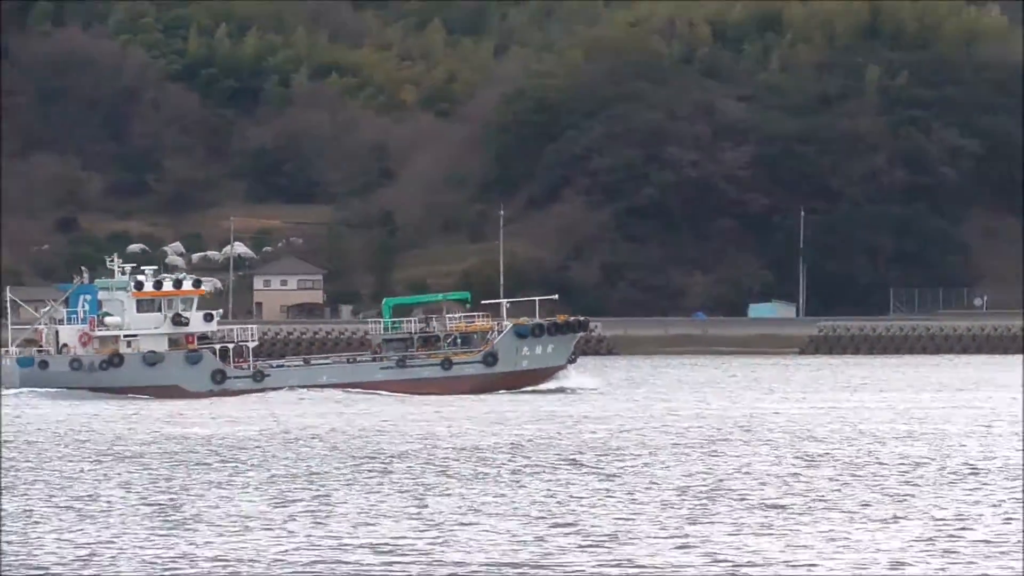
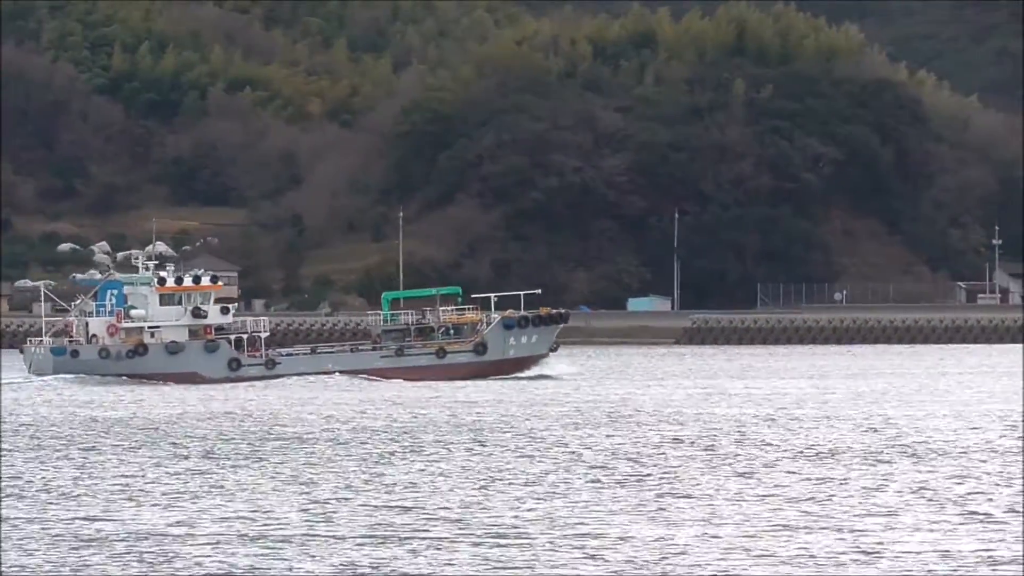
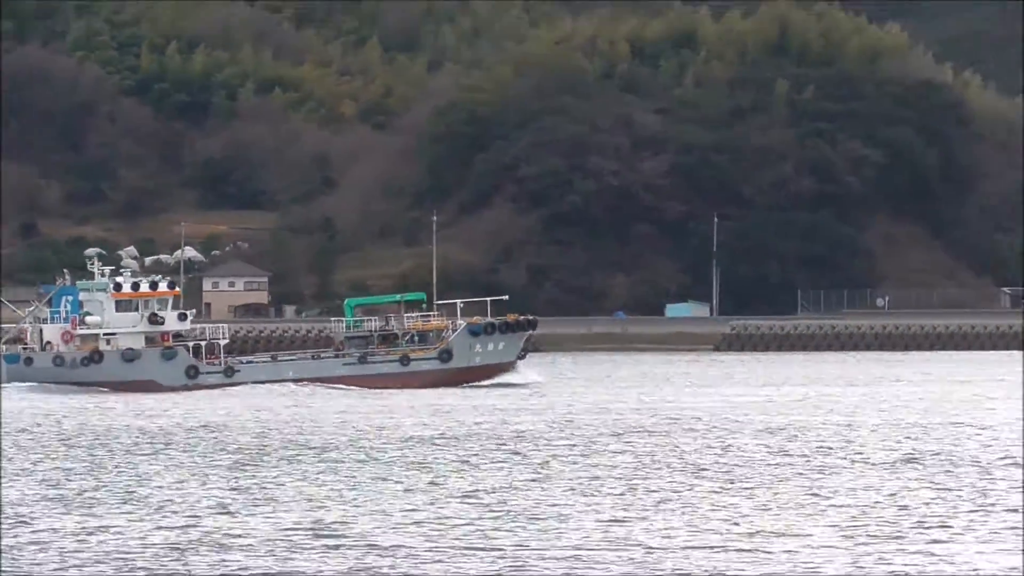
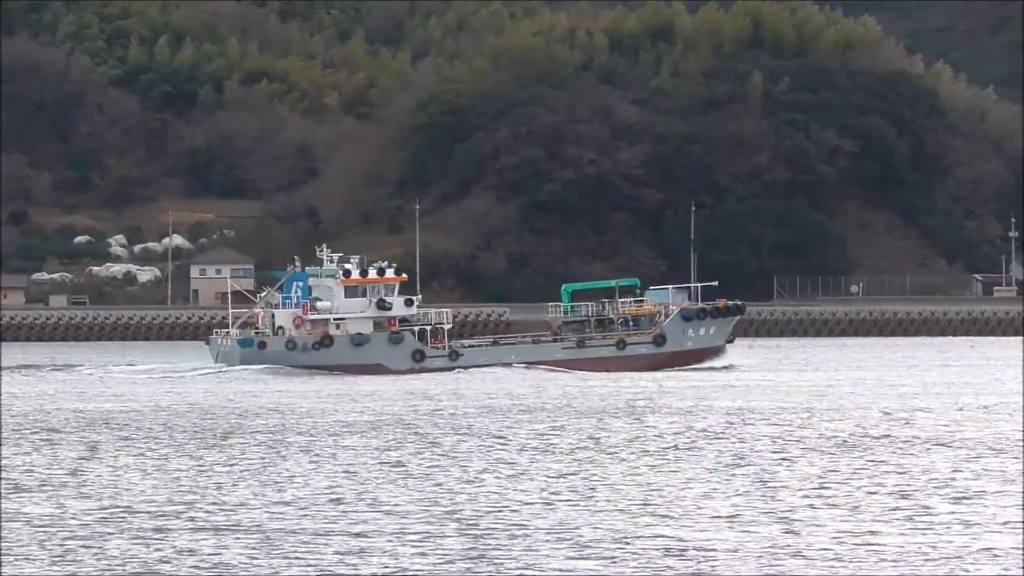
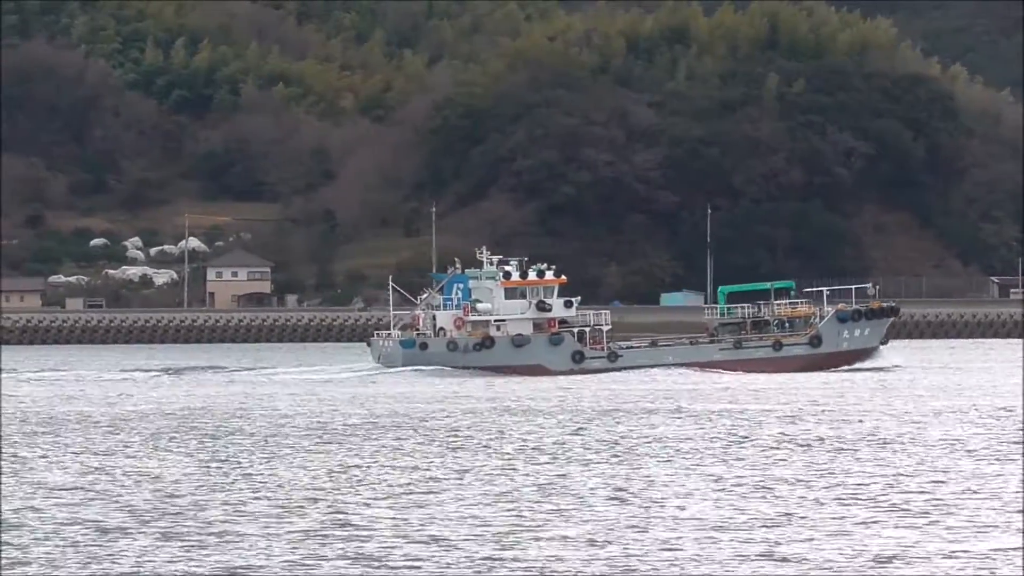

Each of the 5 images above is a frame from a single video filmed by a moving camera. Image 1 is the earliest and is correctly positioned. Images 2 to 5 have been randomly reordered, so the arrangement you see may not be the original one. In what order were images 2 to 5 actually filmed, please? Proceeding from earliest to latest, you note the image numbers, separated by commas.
3, 2, 4, 5
